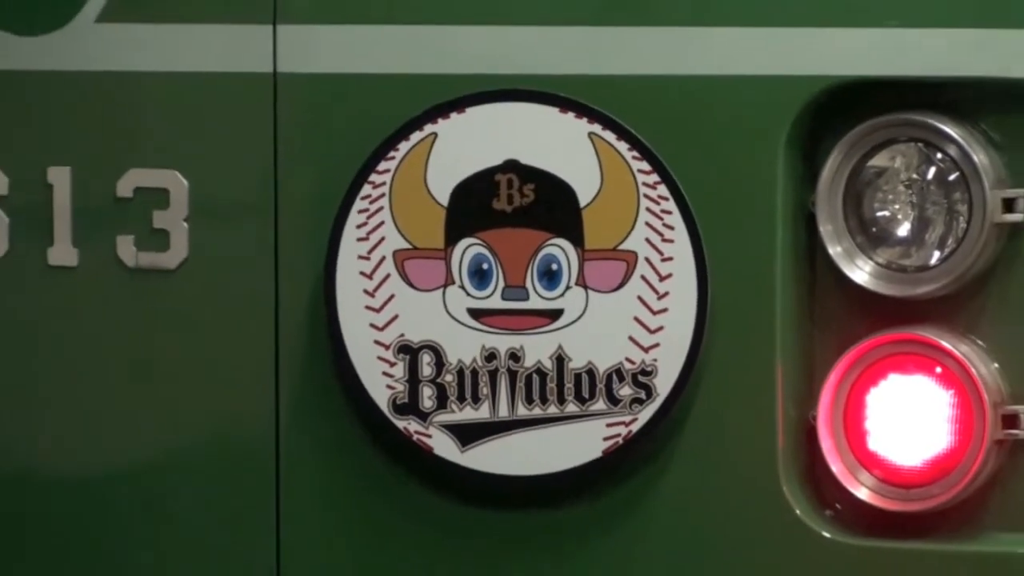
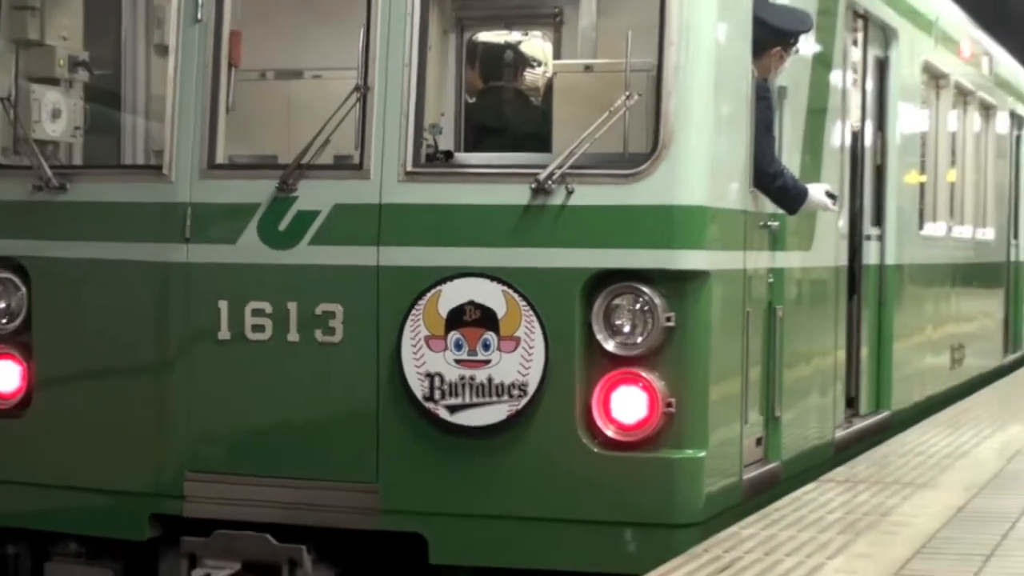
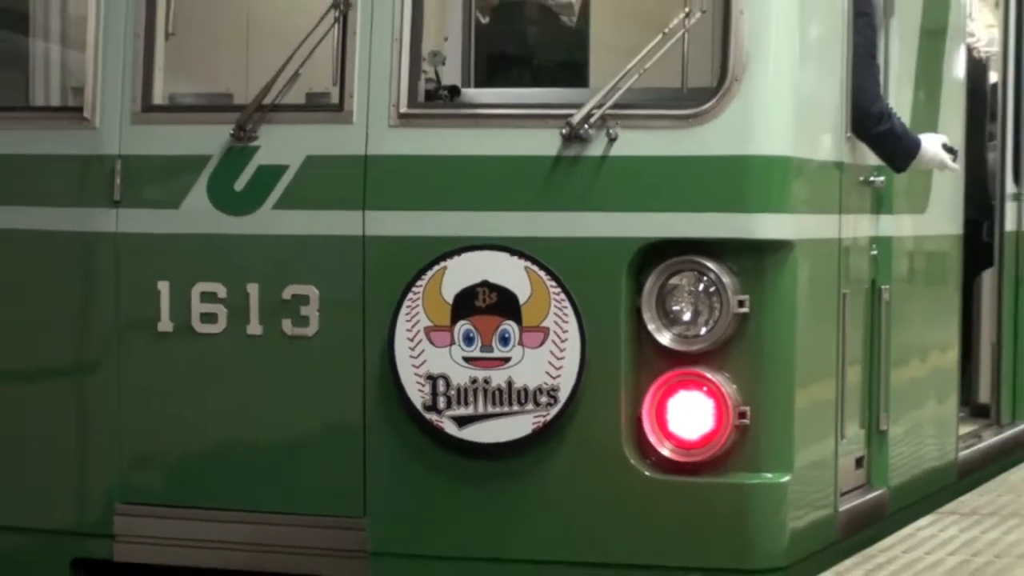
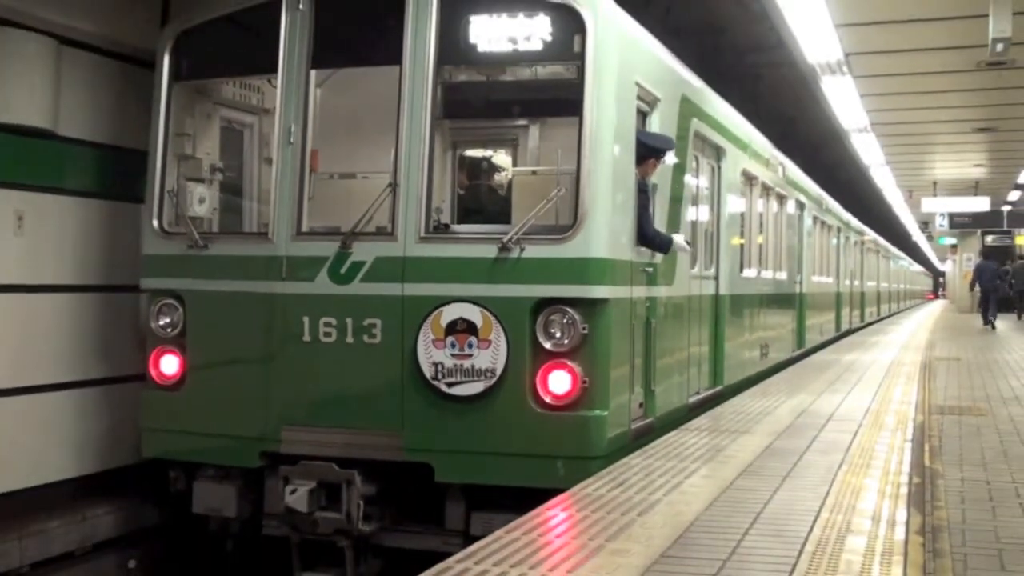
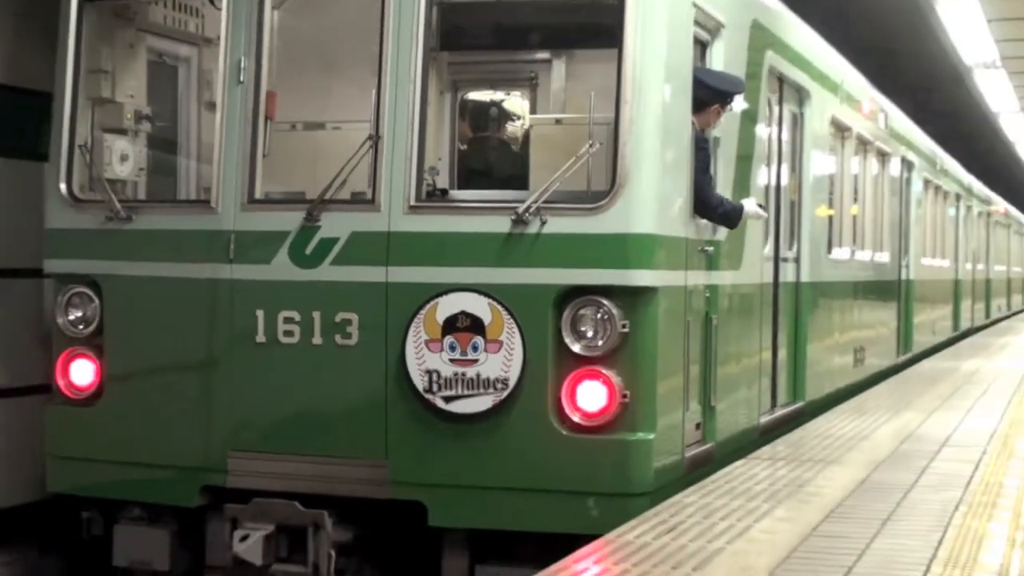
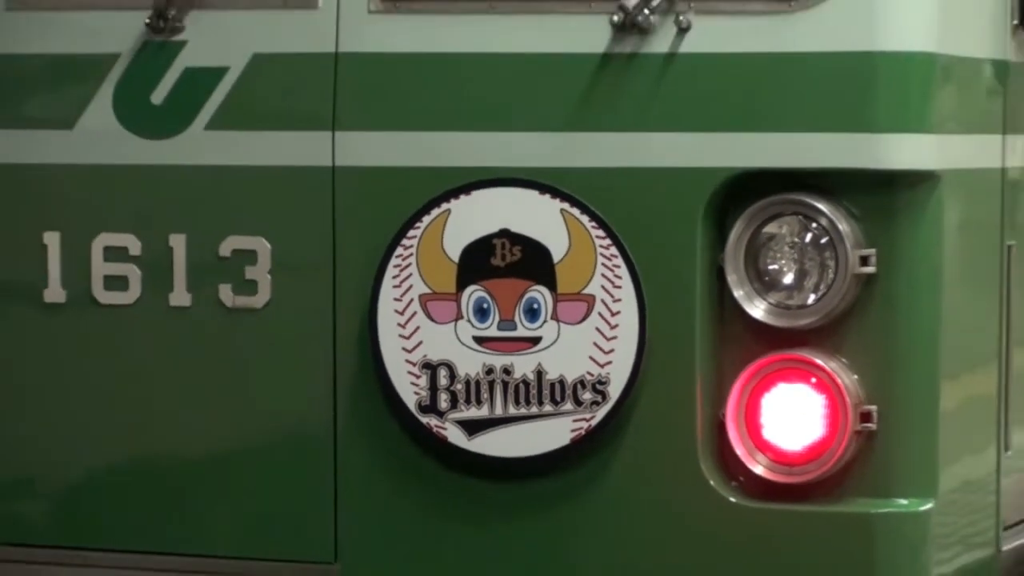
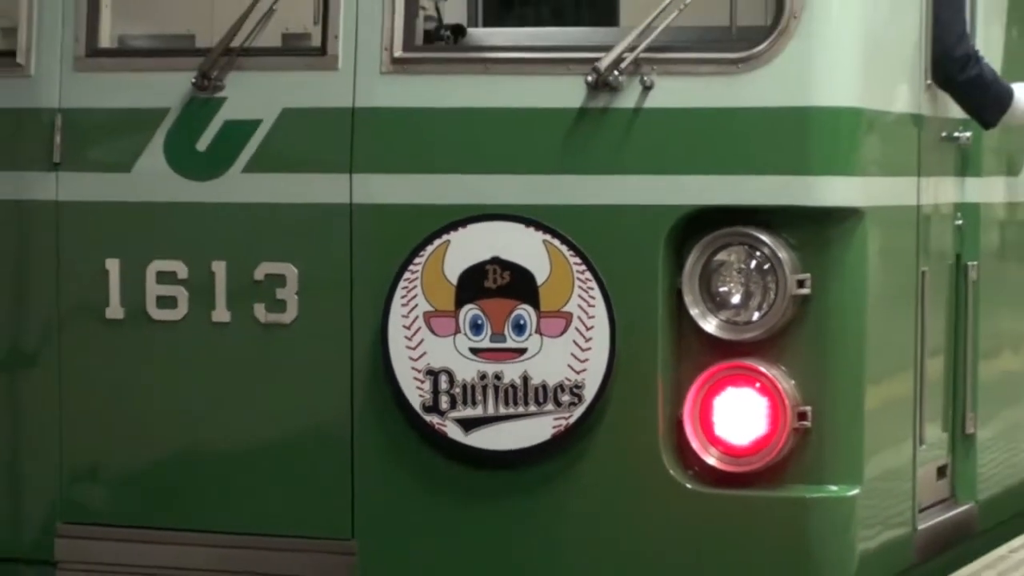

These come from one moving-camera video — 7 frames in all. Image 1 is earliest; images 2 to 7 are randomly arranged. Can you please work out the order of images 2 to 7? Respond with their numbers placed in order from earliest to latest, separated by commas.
6, 7, 3, 2, 5, 4
